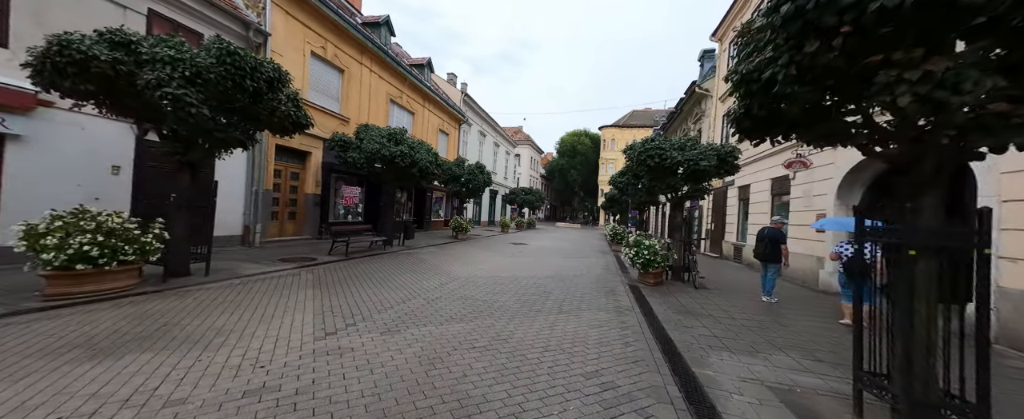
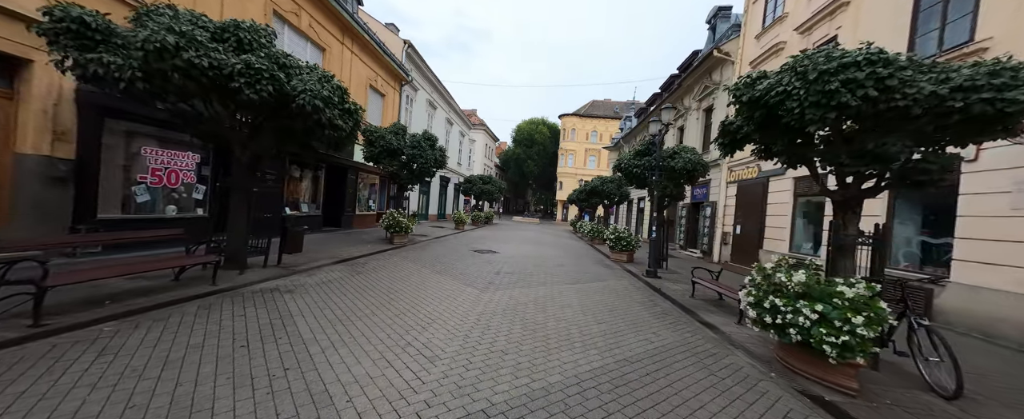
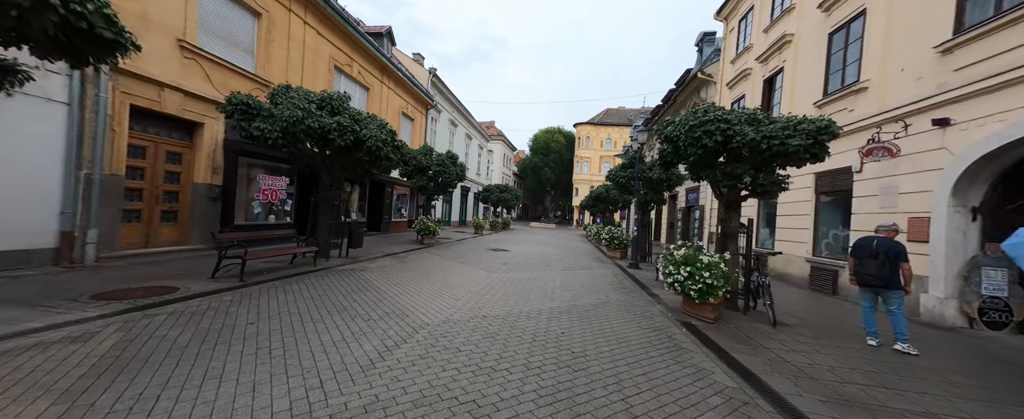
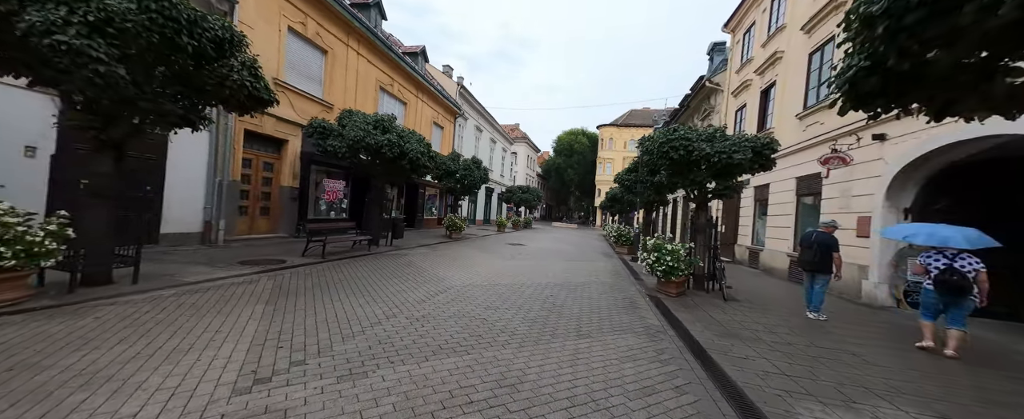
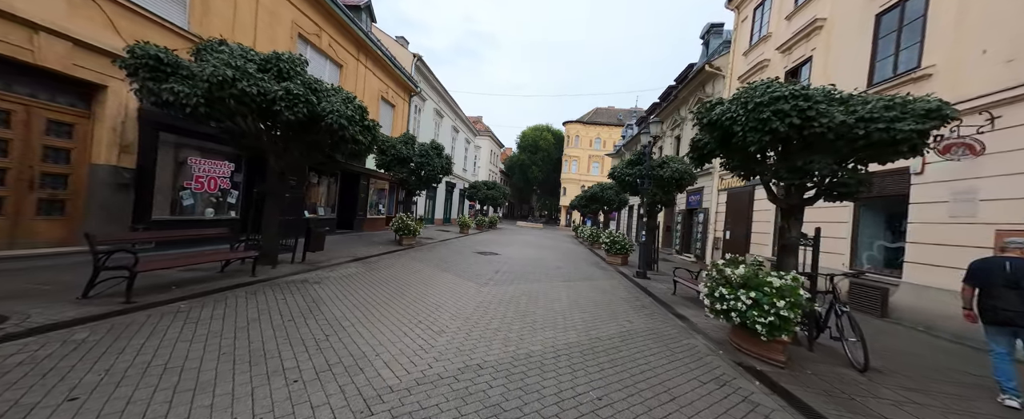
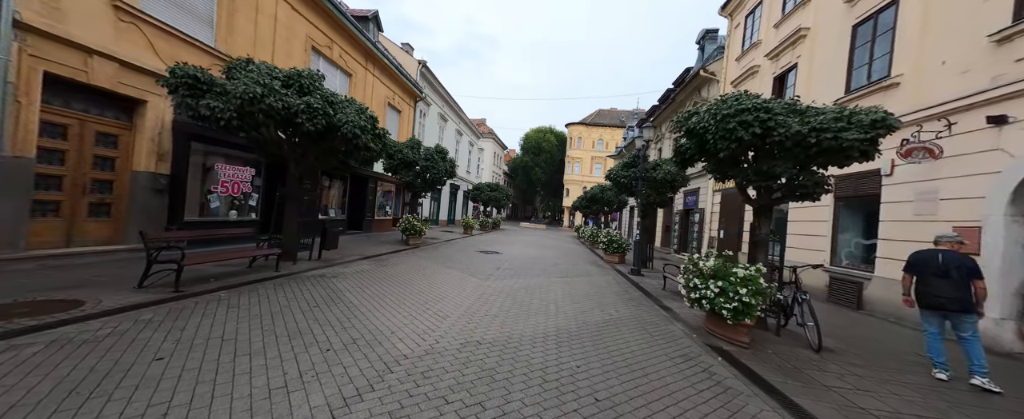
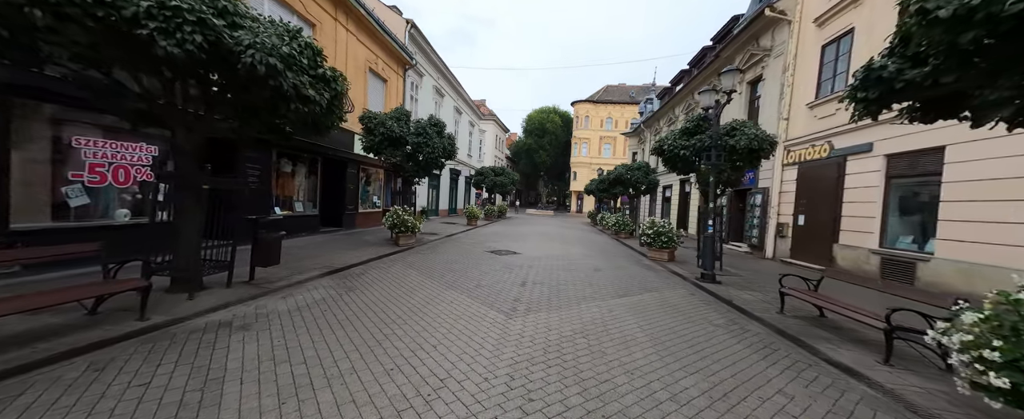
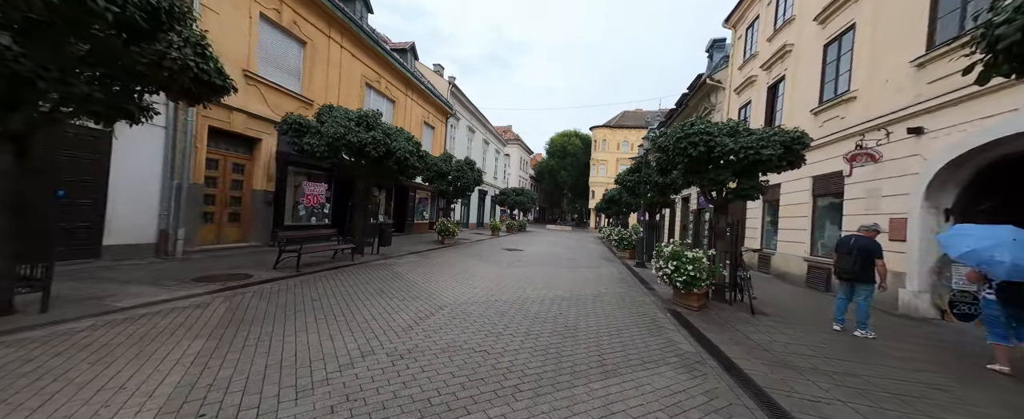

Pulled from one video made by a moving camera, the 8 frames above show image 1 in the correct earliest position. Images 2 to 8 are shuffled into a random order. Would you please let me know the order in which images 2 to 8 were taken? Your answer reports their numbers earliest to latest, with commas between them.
4, 8, 3, 6, 5, 2, 7
